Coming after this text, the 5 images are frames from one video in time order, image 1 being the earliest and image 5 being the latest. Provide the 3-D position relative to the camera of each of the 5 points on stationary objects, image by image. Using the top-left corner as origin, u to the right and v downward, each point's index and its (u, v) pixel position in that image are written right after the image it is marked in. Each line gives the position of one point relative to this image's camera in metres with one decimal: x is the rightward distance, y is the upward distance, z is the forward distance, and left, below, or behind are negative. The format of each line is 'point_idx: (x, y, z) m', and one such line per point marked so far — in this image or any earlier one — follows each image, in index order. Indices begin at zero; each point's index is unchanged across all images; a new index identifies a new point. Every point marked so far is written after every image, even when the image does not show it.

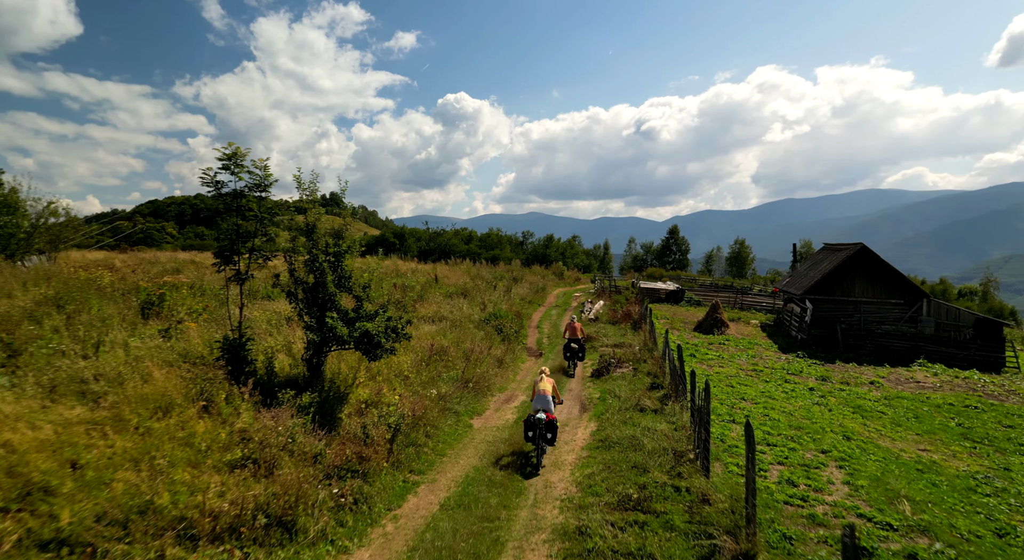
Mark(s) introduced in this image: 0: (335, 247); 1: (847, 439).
0: (-4.1, +0.8, +13.9) m
1: (+9.4, -4.5, +16.9) m
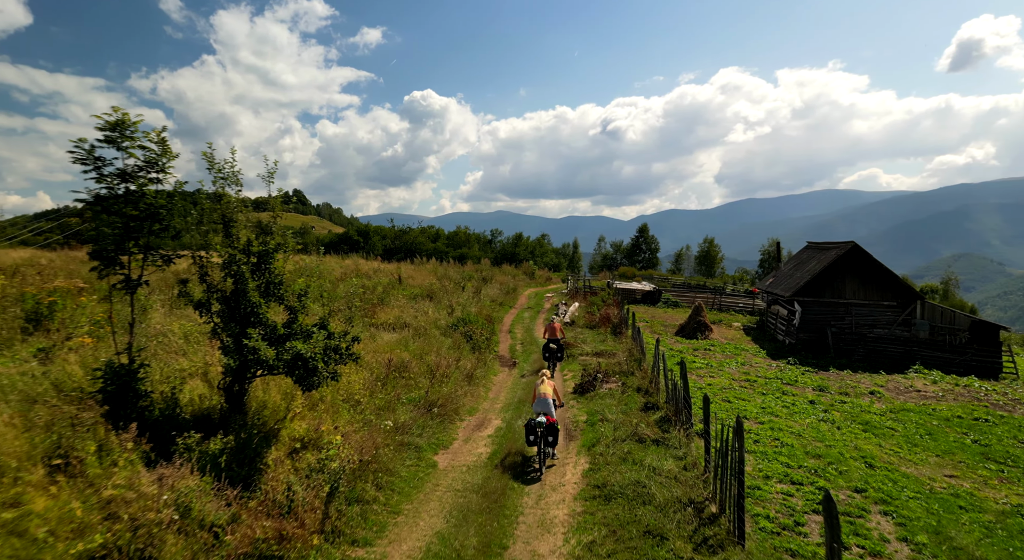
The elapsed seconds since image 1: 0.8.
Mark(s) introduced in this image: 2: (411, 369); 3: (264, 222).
0: (-4.6, +0.6, +11.0) m
1: (+8.8, -4.6, +14.6) m
2: (-2.9, -2.6, +17.4) m
3: (-4.8, +1.1, +11.4) m
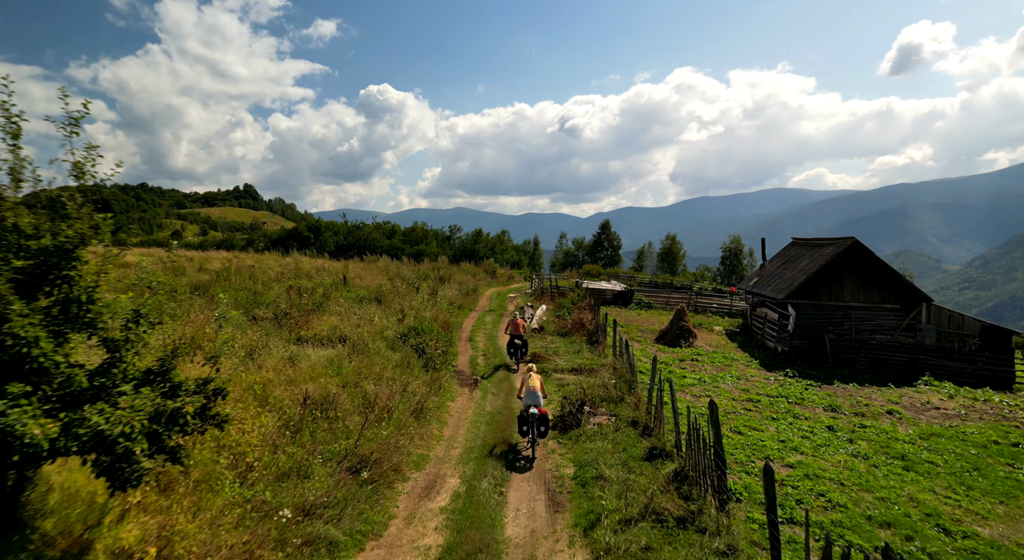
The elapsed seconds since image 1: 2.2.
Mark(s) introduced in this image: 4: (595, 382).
0: (-5.0, +0.4, +6.5) m
1: (+8.1, -4.7, +11.1) m
2: (-3.8, -2.8, +13.0) m
3: (-5.3, +1.0, +6.9) m
4: (+2.5, -3.1, +18.1) m
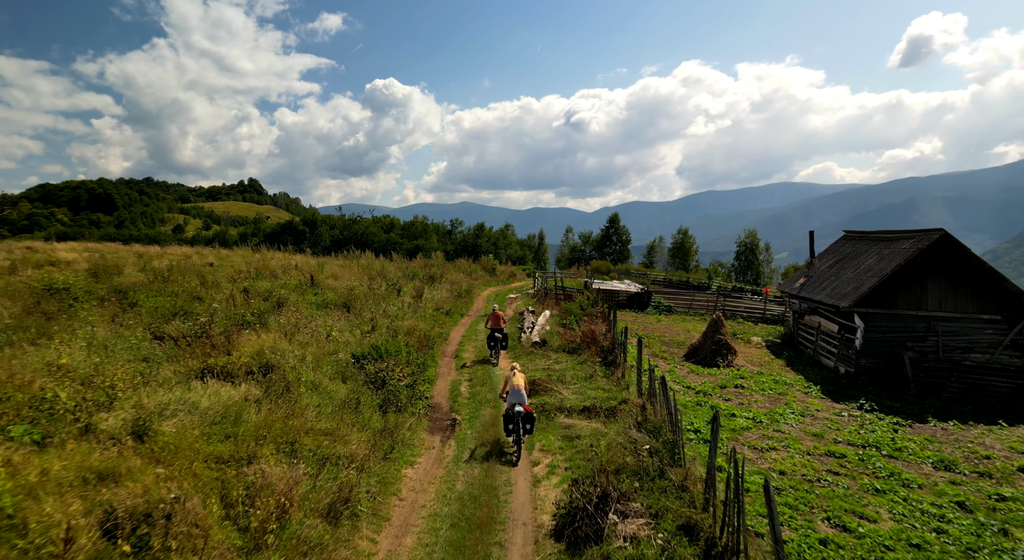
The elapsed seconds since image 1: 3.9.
0: (-5.4, +0.1, +0.9) m
1: (+7.7, -5.0, +5.4) m
2: (-4.1, -3.0, +7.4) m
3: (-5.7, +0.6, +1.3) m
4: (+2.2, -3.3, +12.5) m
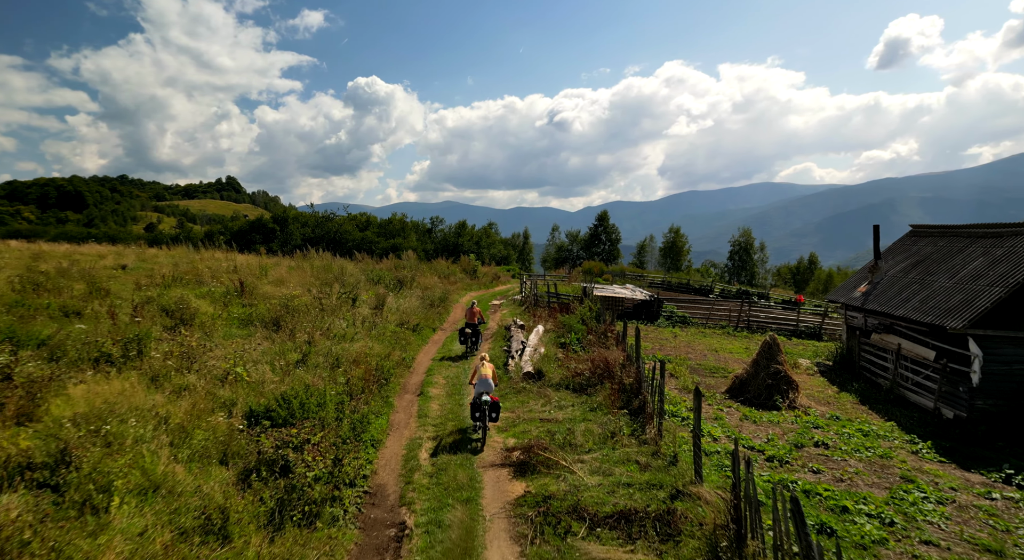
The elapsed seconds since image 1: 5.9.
0: (-5.3, -0.2, -5.6) m
1: (+7.8, -5.3, -0.7) m
2: (-4.1, -3.3, +1.0) m
3: (-5.5, +0.3, -5.2) m
4: (+2.1, -3.6, +6.2) m
